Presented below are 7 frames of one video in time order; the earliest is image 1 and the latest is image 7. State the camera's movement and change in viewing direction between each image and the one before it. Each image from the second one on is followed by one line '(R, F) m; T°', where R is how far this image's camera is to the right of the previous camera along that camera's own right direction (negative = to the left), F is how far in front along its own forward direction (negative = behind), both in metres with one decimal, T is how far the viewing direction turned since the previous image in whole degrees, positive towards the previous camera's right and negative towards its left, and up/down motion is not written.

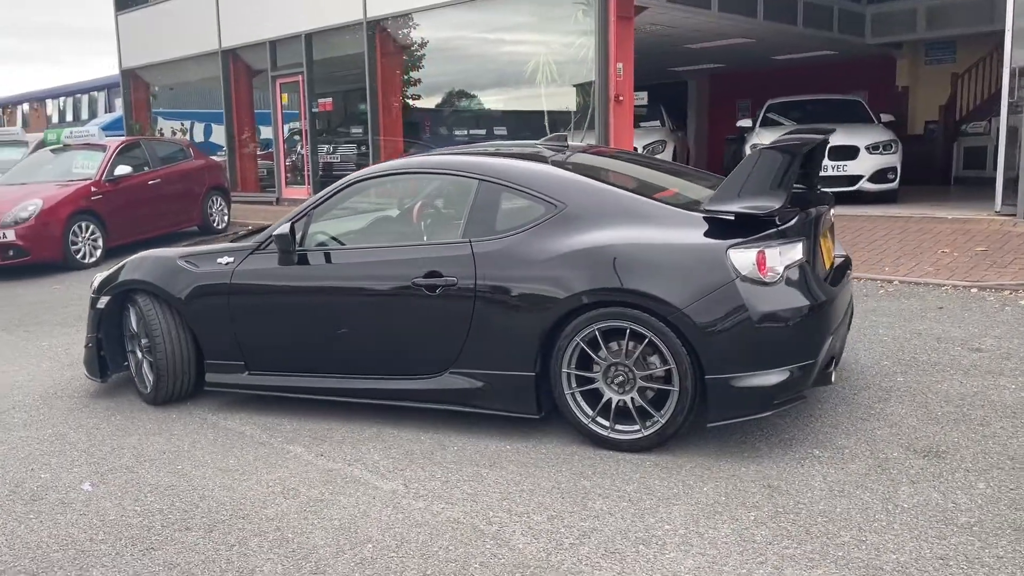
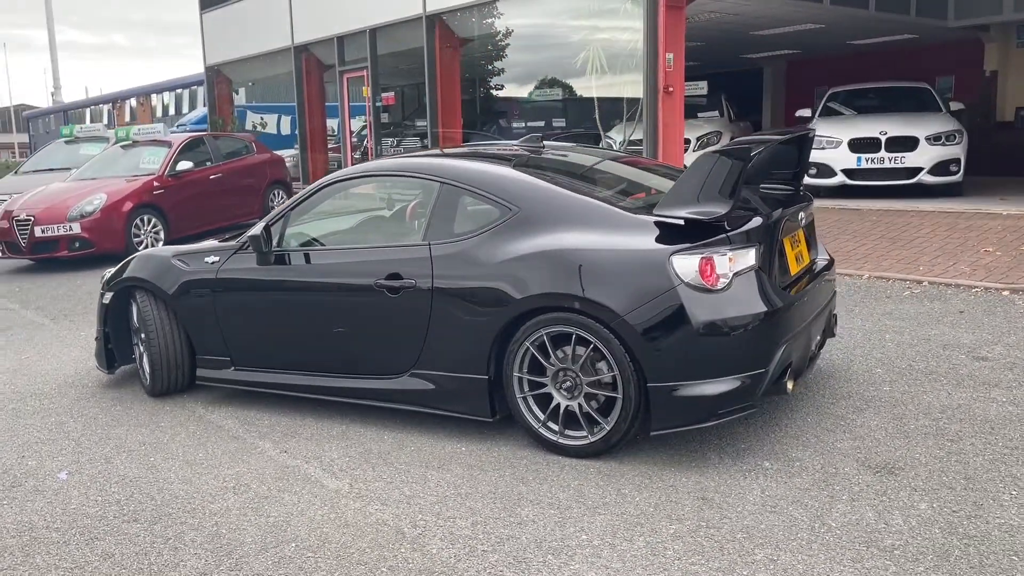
(+0.6, 0.0) m; -6°
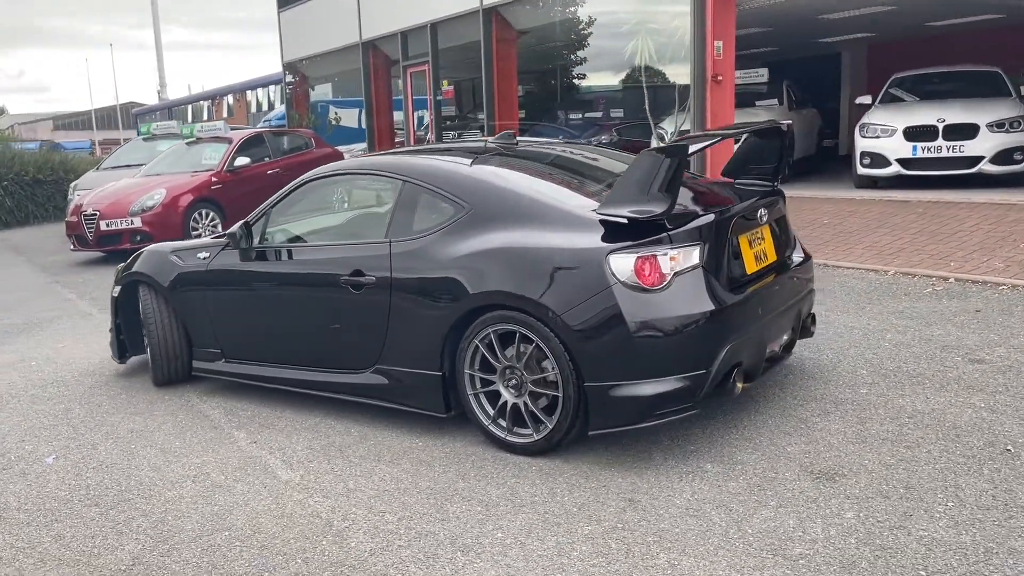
(+0.6, 0.0) m; -6°
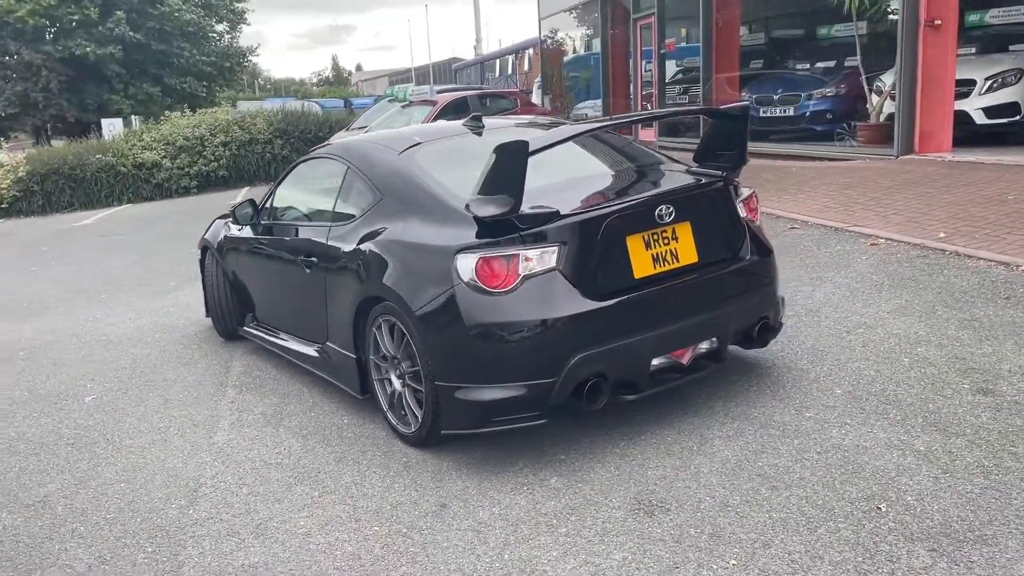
(+1.8, +0.4) m; -20°
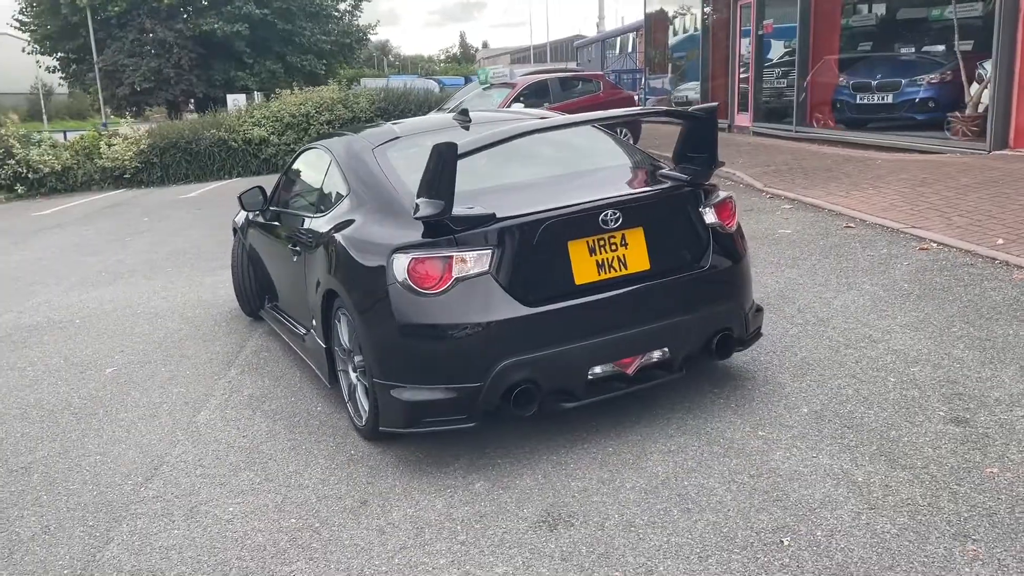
(+0.7, +0.1) m; -8°
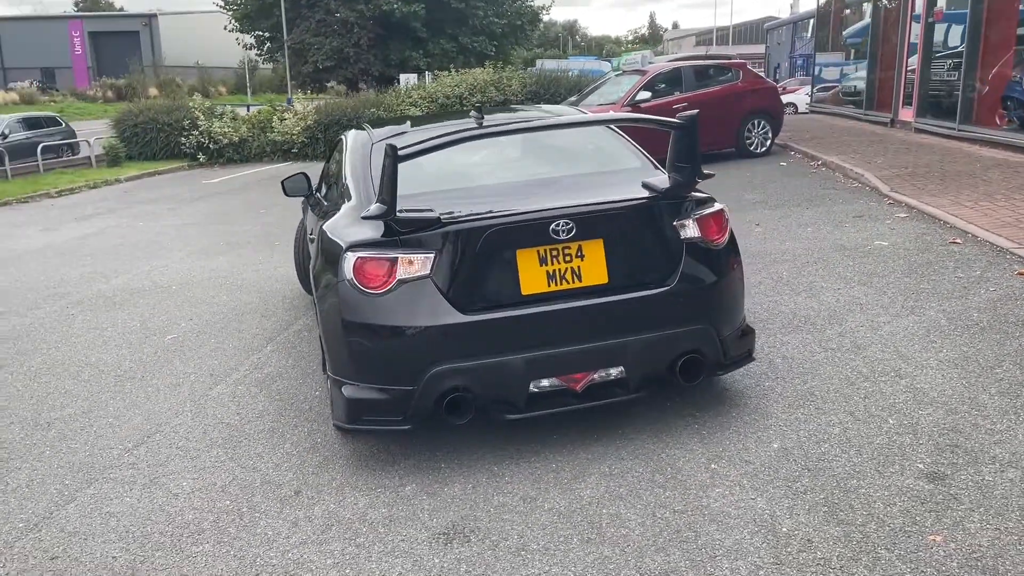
(+0.9, +0.1) m; -11°
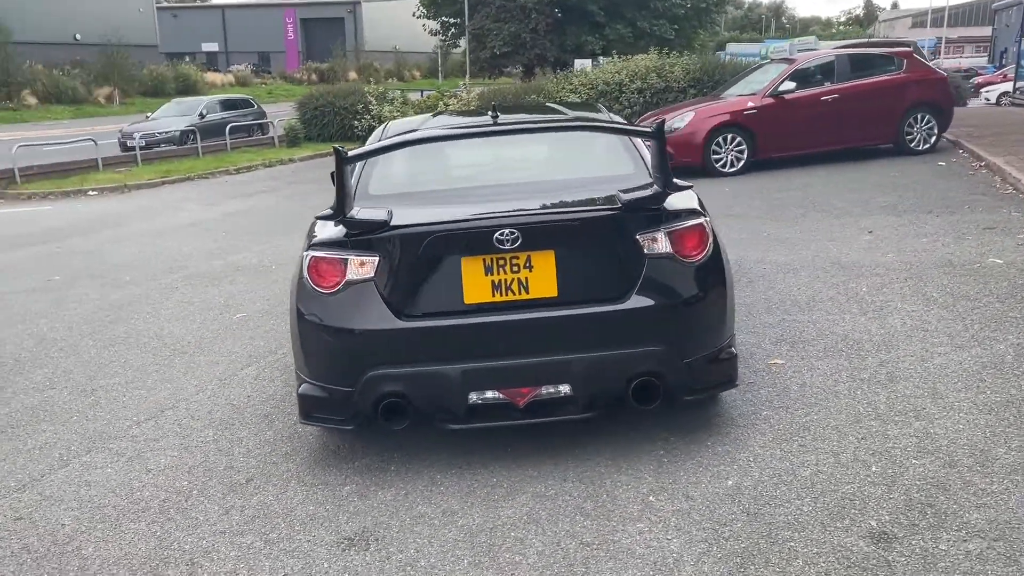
(+0.9, +0.2) m; -12°
